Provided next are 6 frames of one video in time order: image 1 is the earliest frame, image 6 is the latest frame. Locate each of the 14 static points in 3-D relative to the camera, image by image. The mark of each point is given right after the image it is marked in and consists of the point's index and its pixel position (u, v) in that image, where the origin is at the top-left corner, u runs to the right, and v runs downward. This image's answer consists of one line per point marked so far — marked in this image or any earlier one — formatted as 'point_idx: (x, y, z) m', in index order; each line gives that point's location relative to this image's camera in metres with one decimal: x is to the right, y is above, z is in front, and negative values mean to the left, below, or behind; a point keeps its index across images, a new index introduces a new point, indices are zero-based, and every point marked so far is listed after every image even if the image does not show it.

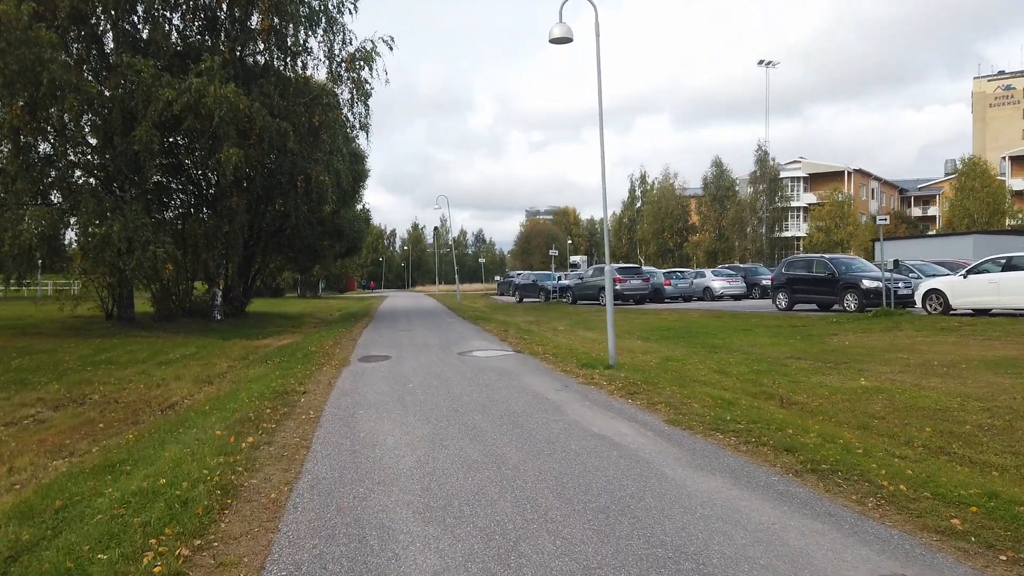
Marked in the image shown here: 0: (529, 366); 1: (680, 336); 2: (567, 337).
0: (+0.3, -1.2, +11.8) m
1: (+3.9, -1.1, +17.4) m
2: (+1.3, -1.2, +18.6) m
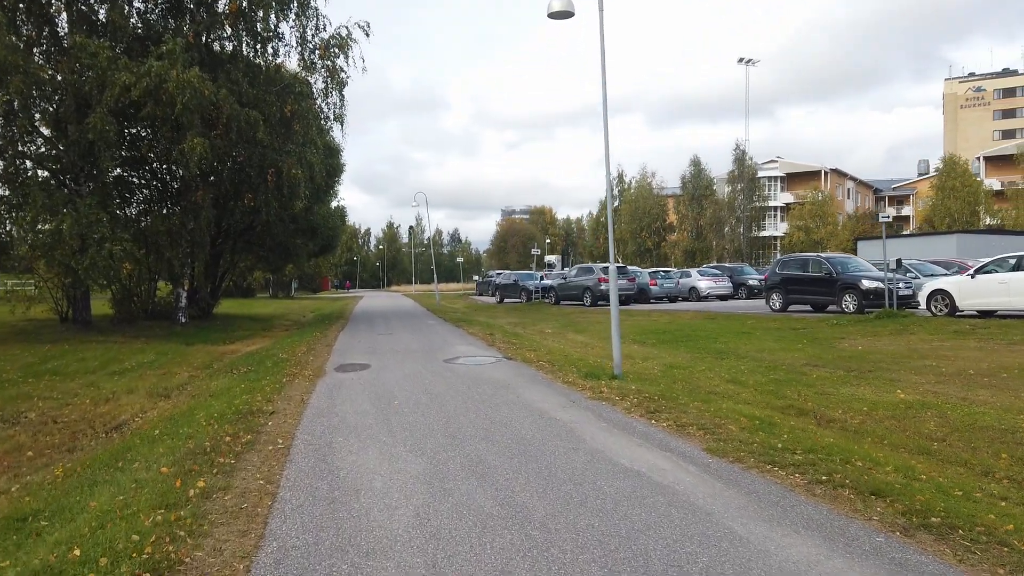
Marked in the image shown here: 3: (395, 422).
0: (+0.2, -1.2, +10.6) m
1: (+3.6, -1.1, +16.3) m
2: (+1.0, -1.2, +17.5) m
3: (-1.1, -1.2, +6.9) m
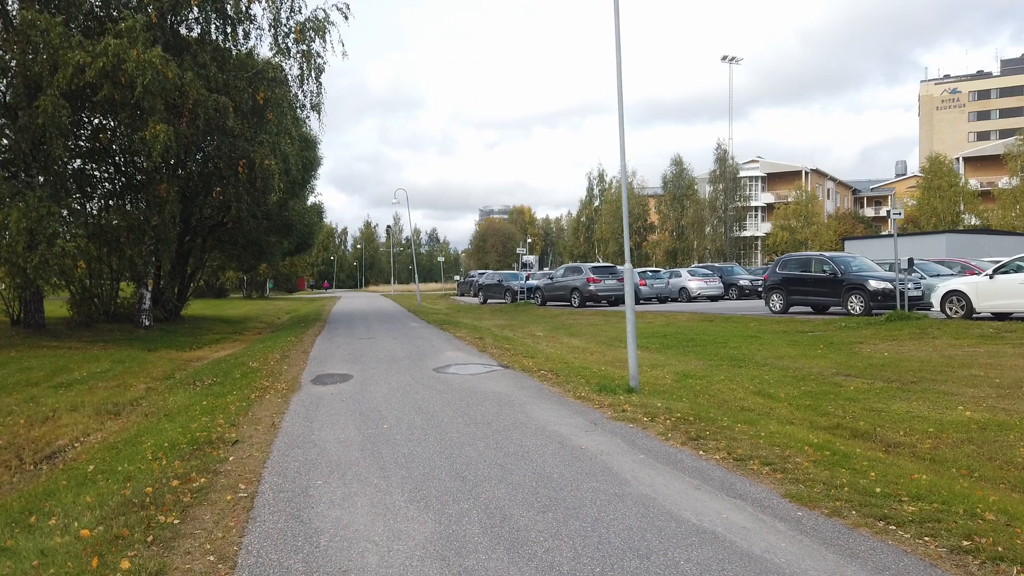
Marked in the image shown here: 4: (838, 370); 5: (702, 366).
0: (+0.2, -1.2, +9.4) m
1: (+3.4, -1.2, +15.2) m
2: (+0.9, -1.3, +16.2) m
3: (-0.9, -1.2, +5.6) m
4: (+4.7, -1.2, +10.9) m
5: (+3.1, -1.3, +12.3) m
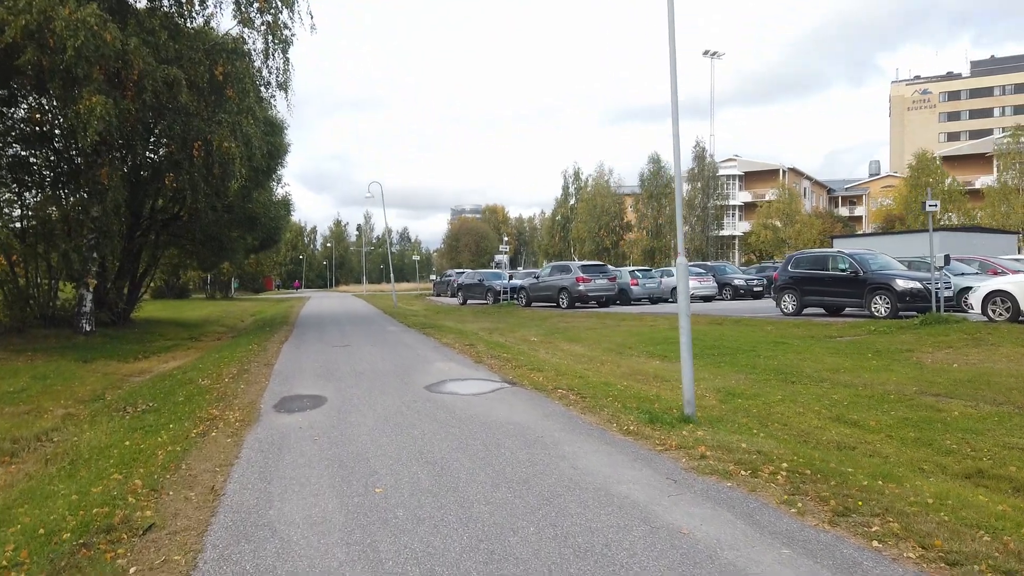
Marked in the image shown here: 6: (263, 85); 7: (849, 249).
0: (+0.4, -1.3, +7.3) m
1: (+3.4, -1.2, +13.3) m
2: (+0.8, -1.3, +14.2) m
3: (-0.6, -1.2, +3.5) m
4: (+4.8, -1.2, +9.1) m
5: (+3.2, -1.3, +10.3) m
6: (-6.2, +5.0, +18.9) m
7: (+8.6, +1.0, +19.3) m
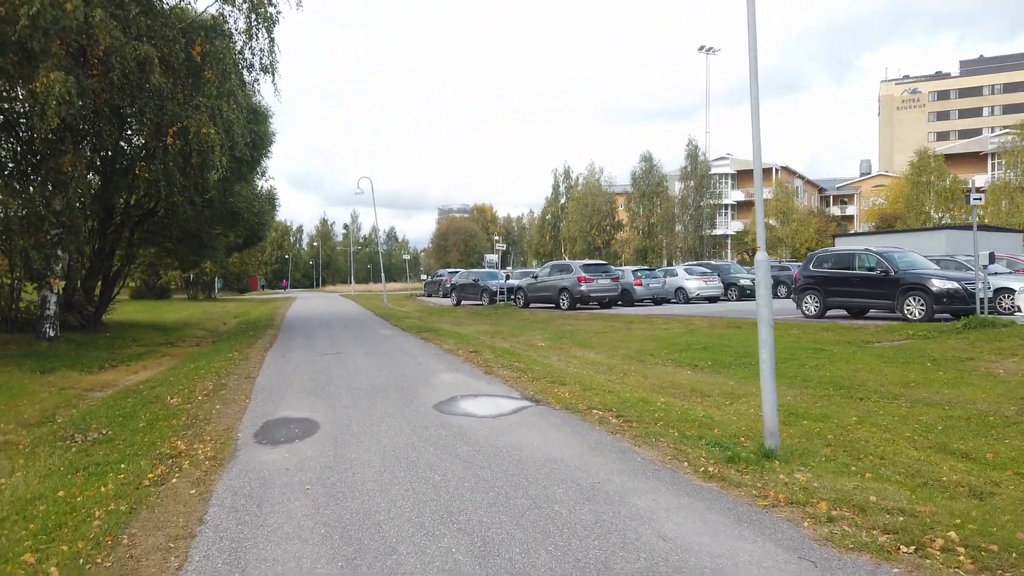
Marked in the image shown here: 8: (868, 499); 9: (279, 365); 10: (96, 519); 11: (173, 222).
0: (+0.7, -1.3, +5.9) m
1: (+3.6, -1.2, +11.9) m
2: (+1.0, -1.3, +12.8) m
3: (-0.2, -1.3, +2.1) m
4: (+5.1, -1.2, +7.7) m
5: (+3.4, -1.3, +8.9) m
6: (-6.1, +5.0, +17.3) m
7: (+8.7, +1.0, +18.0) m
8: (+2.1, -1.3, +4.5) m
9: (-3.6, -1.2, +11.7) m
10: (-2.3, -1.3, +4.3) m
11: (-8.7, +1.7, +19.4) m
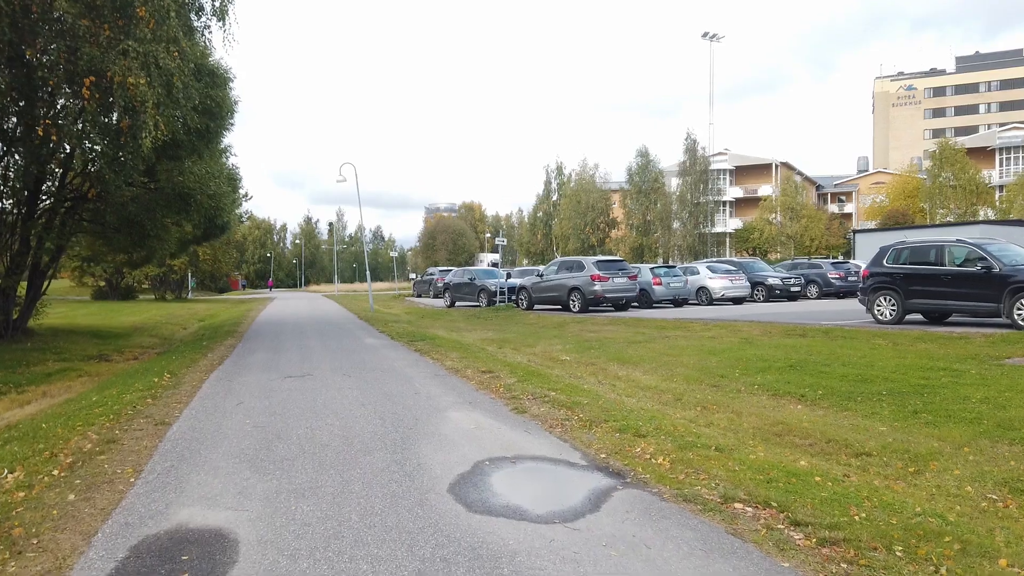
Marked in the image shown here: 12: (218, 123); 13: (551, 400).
0: (+1.2, -1.3, +2.5) m
1: (+4.0, -1.2, +8.5) m
2: (+1.4, -1.3, +9.4) m
3: (+0.4, -1.3, -1.4) m
4: (+5.6, -1.2, +4.4) m
5: (+3.9, -1.3, +5.6) m
6: (-5.8, +5.0, +13.8) m
7: (+8.9, +1.0, +14.8) m
8: (+2.6, -1.3, +1.2) m
9: (-3.2, -1.2, +8.2) m
10: (-1.8, -1.3, +0.8) m
11: (-8.4, +1.7, +15.8) m
12: (-6.6, +3.7, +16.7) m
13: (+0.4, -1.2, +8.3) m
